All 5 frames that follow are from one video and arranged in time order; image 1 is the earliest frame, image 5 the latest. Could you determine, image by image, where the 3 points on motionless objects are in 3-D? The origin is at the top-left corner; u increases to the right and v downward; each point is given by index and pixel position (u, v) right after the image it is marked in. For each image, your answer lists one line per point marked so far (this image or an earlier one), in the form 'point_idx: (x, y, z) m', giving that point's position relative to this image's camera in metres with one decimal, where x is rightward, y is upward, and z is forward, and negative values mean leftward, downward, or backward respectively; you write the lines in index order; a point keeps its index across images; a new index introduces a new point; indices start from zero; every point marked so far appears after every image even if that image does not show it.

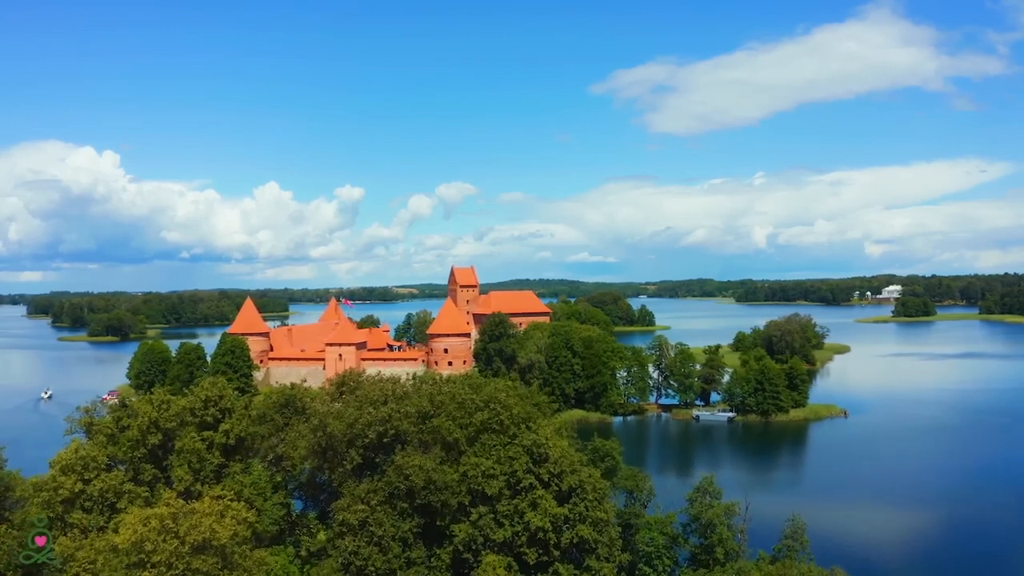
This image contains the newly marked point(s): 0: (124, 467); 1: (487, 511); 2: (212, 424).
0: (-9.1, -4.2, +17.1) m
1: (-0.5, -4.7, +15.5) m
2: (-7.5, -3.4, +18.3) m
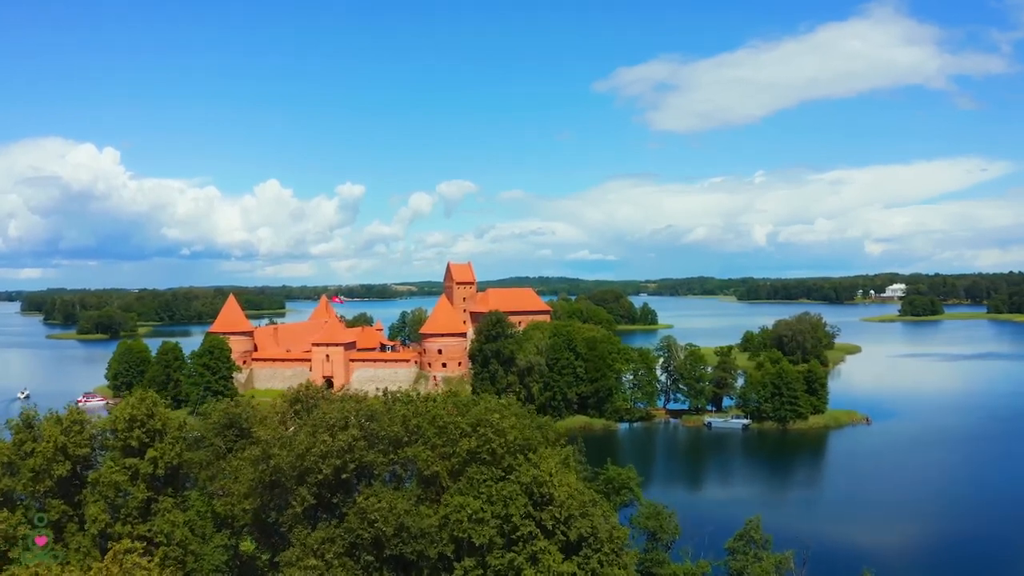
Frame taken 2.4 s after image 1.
0: (-9.2, -4.1, +13.8) m
1: (-0.6, -4.6, +12.2) m
2: (-7.6, -3.3, +15.0) m
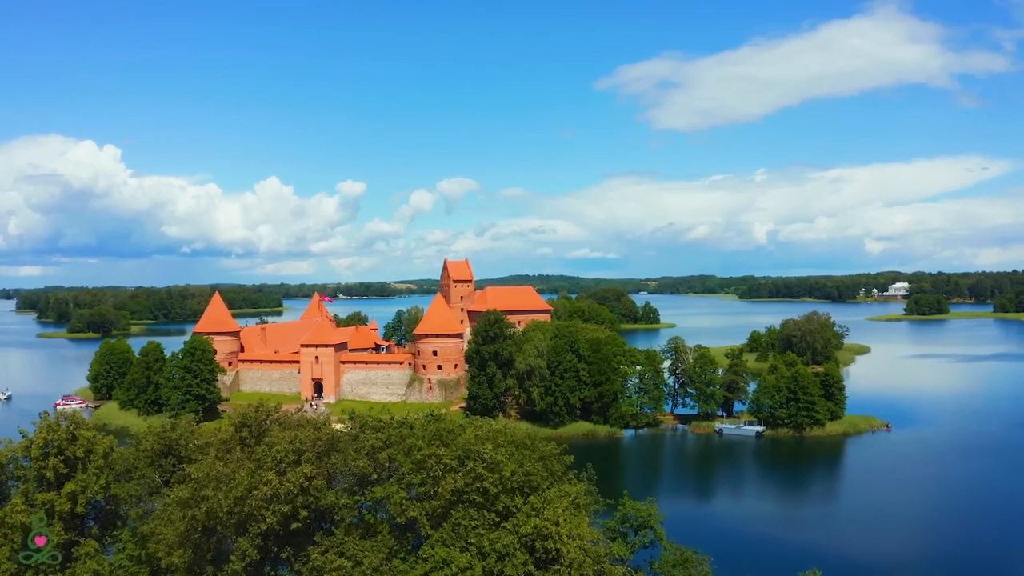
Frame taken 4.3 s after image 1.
0: (-9.3, -4.0, +11.3) m
1: (-0.7, -4.6, +9.6) m
2: (-7.7, -3.3, +12.4) m
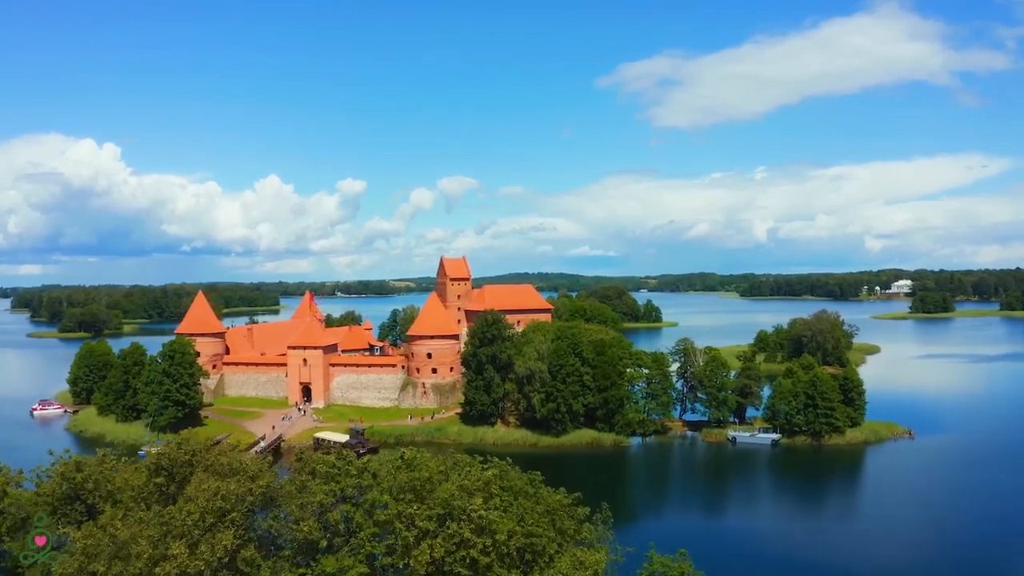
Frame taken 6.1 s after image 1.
0: (-9.3, -4.0, +8.7) m
1: (-0.8, -4.6, +7.0) m
2: (-7.8, -3.3, +9.9) m
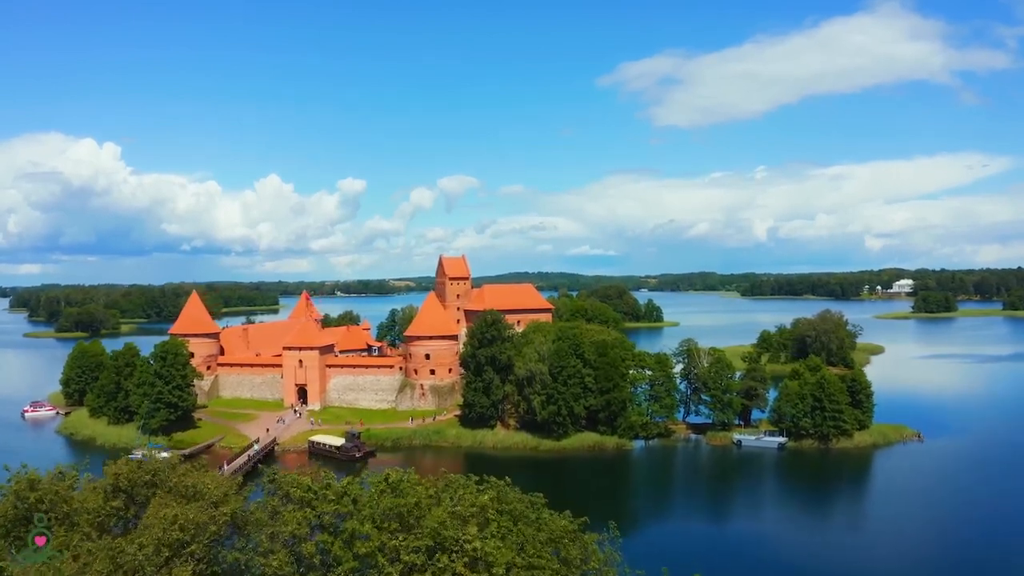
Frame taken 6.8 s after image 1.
0: (-9.3, -4.1, +7.7) m
1: (-0.8, -4.6, +6.1) m
2: (-7.8, -3.3, +8.9) m
